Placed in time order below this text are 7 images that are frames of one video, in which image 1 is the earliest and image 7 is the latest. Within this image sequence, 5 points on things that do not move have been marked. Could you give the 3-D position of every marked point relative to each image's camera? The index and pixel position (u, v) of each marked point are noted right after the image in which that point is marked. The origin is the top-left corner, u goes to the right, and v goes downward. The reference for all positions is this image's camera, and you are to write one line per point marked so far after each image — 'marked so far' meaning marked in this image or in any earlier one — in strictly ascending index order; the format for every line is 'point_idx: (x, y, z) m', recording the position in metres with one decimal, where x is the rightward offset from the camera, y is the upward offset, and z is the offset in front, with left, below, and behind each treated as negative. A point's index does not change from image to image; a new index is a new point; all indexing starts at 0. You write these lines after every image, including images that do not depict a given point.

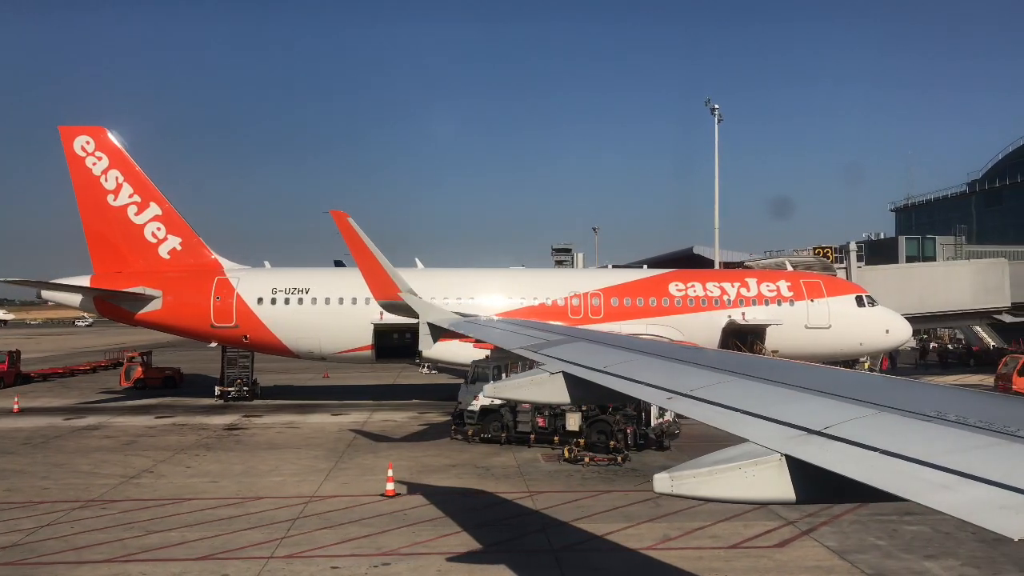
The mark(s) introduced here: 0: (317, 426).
0: (-5.6, -4.0, +19.1) m
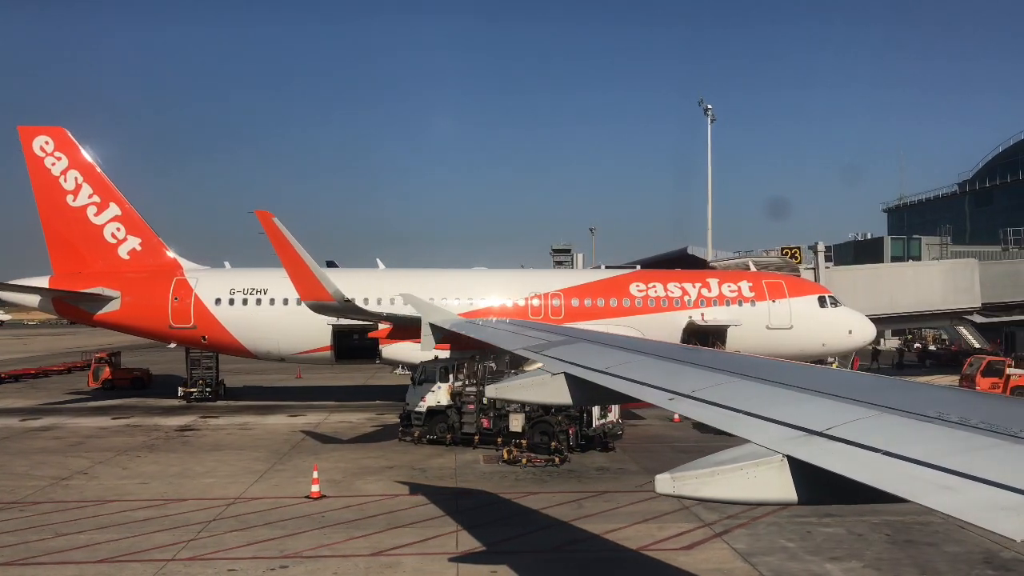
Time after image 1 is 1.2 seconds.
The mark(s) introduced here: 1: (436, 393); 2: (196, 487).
0: (-6.9, -4.1, +19.0) m
1: (-1.8, -2.6, +16.0) m
2: (-5.9, -3.7, +12.2) m
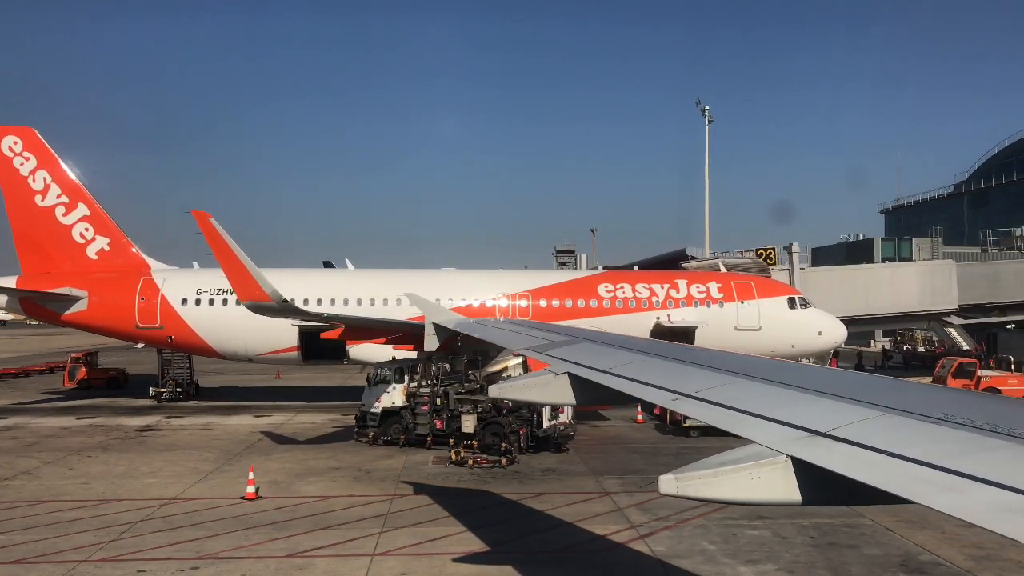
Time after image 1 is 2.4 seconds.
0: (-8.0, -4.1, +19.0) m
1: (-2.9, -2.6, +16.0) m
2: (-7.0, -3.7, +12.2) m
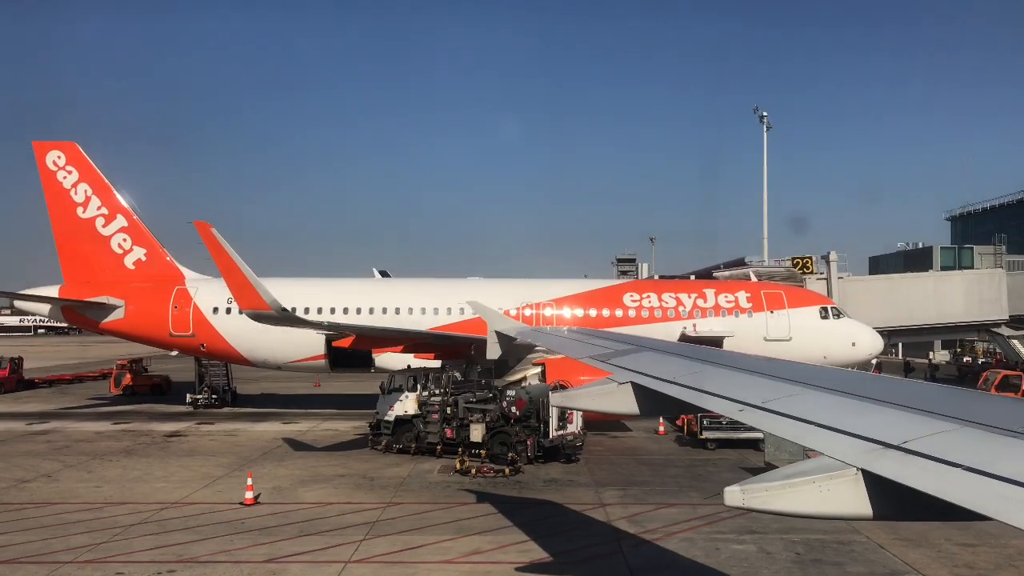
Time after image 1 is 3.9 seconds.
0: (-7.5, -4.3, +19.4) m
1: (-2.6, -2.8, +16.0) m
2: (-7.0, -3.9, +12.5) m
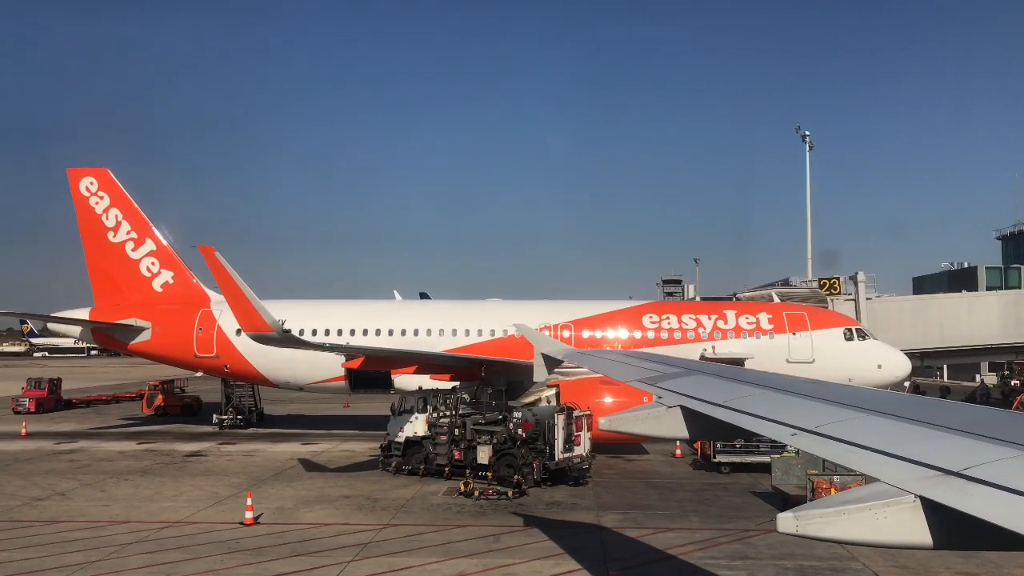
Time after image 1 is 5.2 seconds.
0: (-7.1, -5.0, +19.6) m
1: (-2.4, -3.3, +16.0) m
2: (-7.0, -4.3, +12.7) m
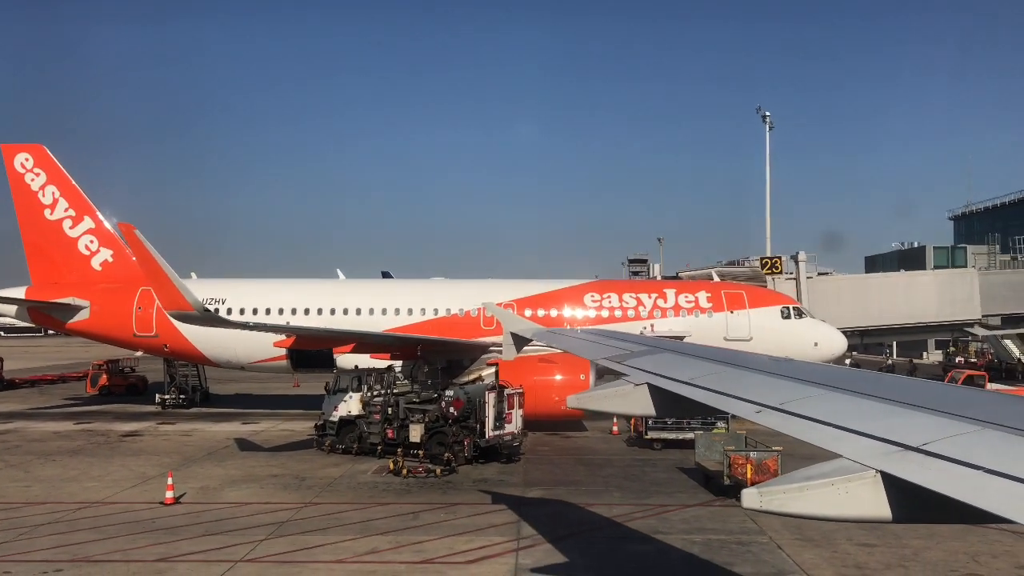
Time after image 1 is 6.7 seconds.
0: (-8.9, -4.4, +19.5) m
1: (-4.0, -2.8, +16.1) m
2: (-8.4, -3.9, +12.6) m
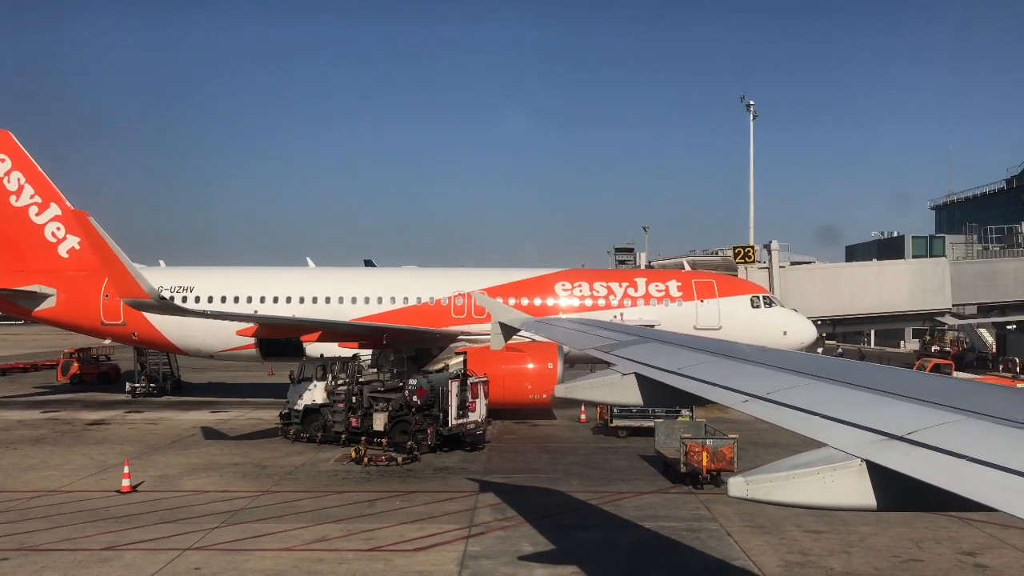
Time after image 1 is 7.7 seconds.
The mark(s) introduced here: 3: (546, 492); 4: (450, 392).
0: (-9.9, -4.0, +19.4) m
1: (-4.9, -2.5, +16.1) m
2: (-9.2, -3.6, +12.5) m
3: (+0.6, -3.8, +12.3) m
4: (-1.4, -2.3, +14.7) m
